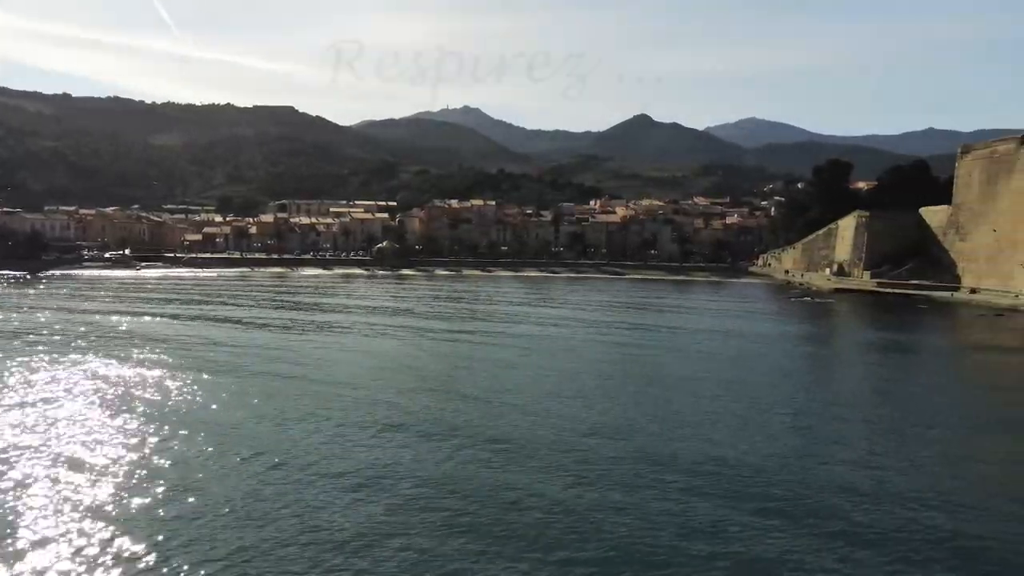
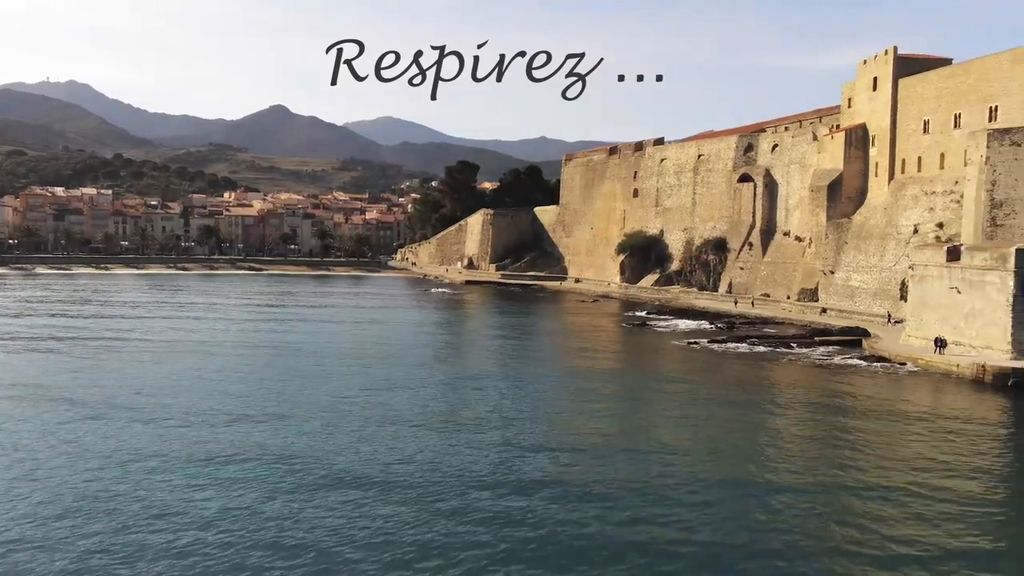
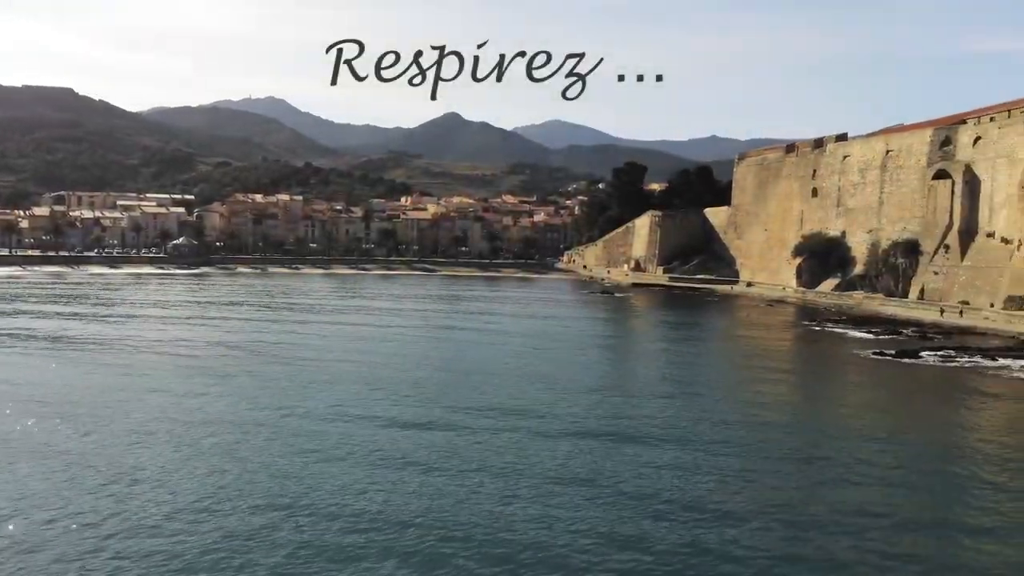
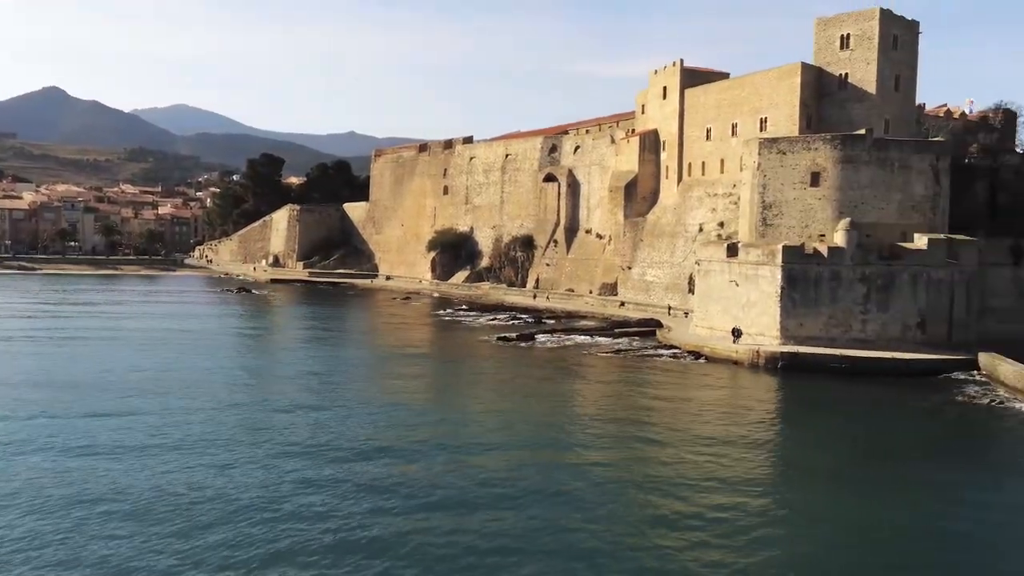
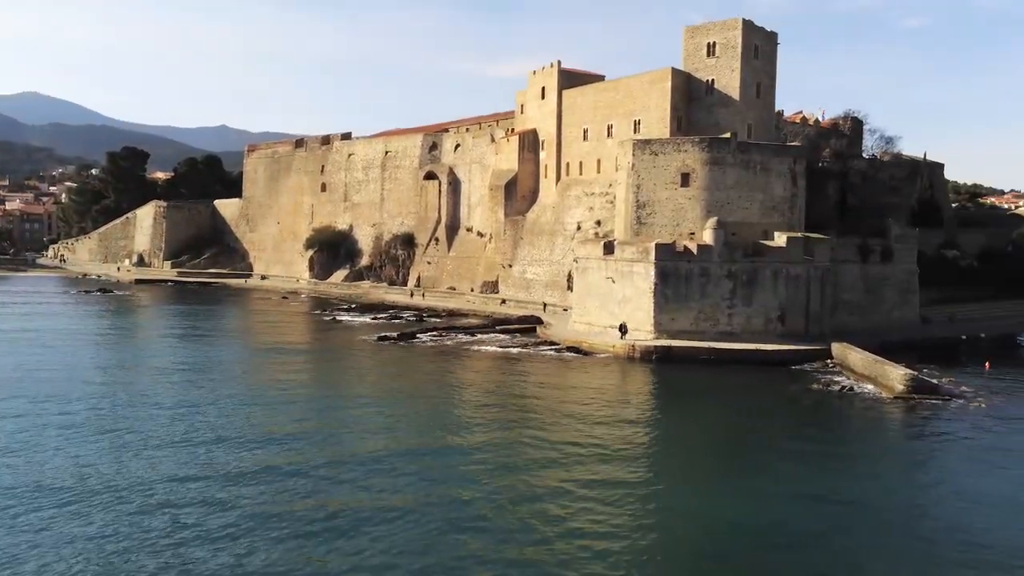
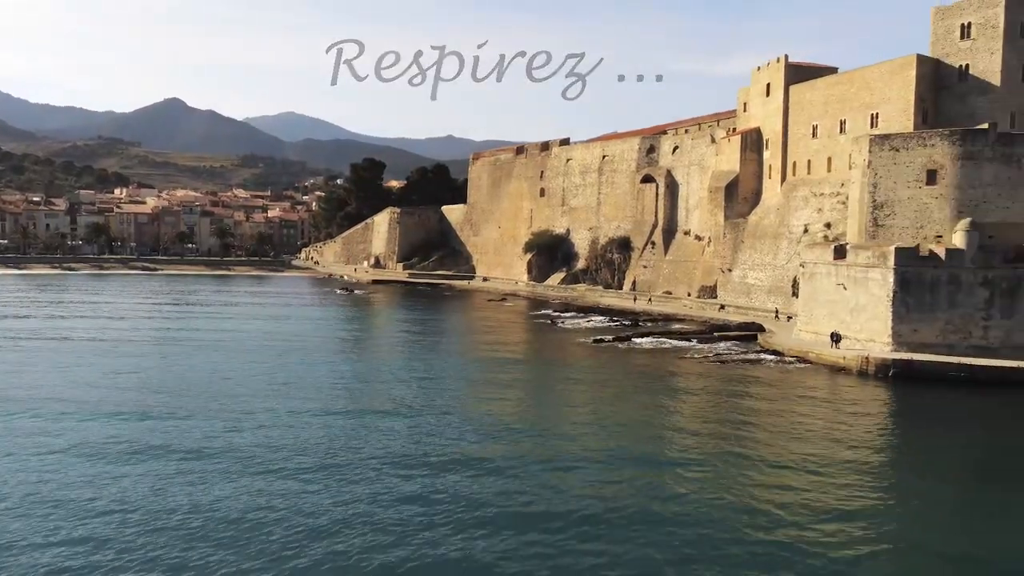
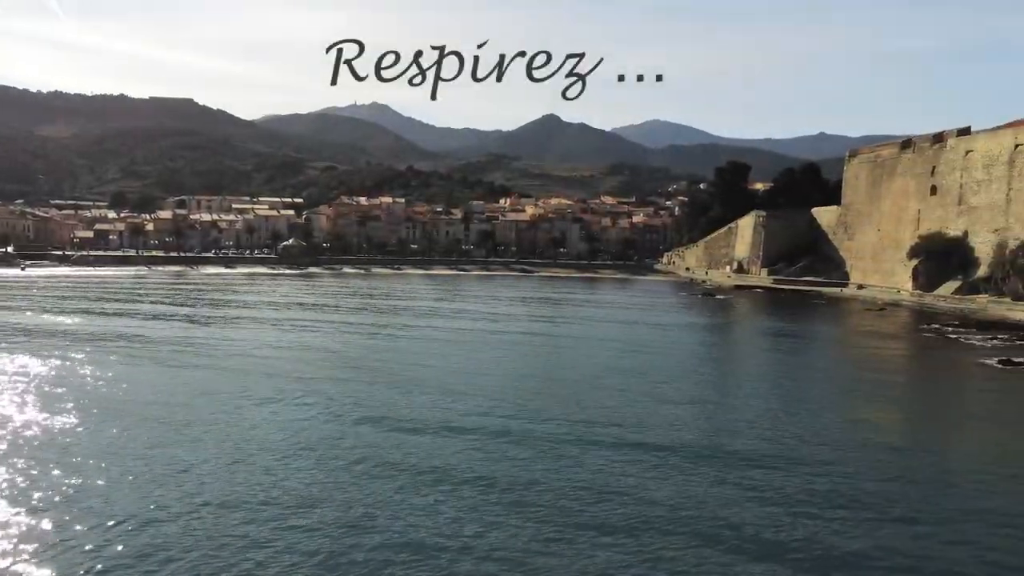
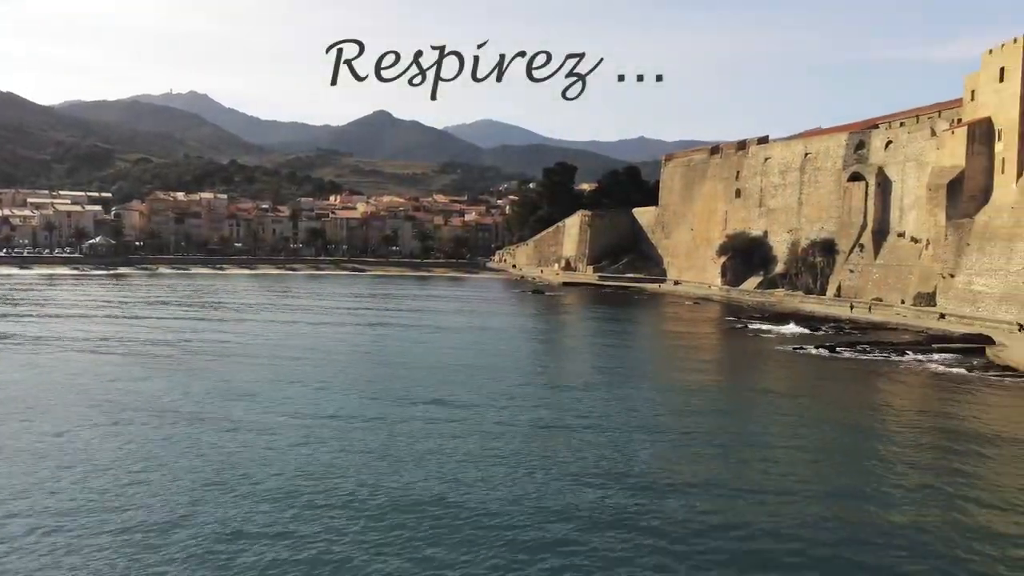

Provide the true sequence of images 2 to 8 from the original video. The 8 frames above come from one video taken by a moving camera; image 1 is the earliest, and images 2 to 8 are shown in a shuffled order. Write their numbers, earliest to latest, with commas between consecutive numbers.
7, 3, 8, 2, 6, 4, 5
